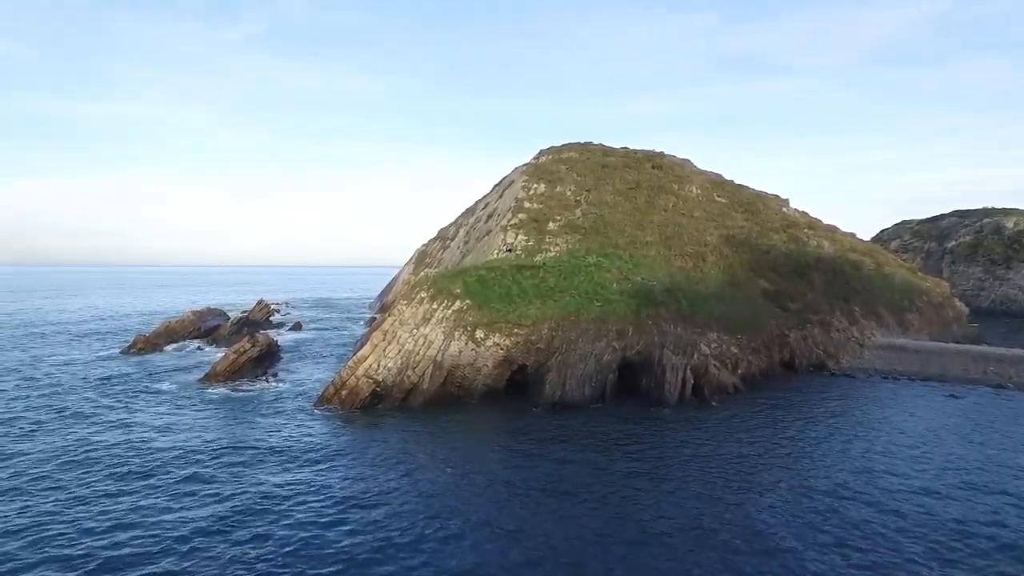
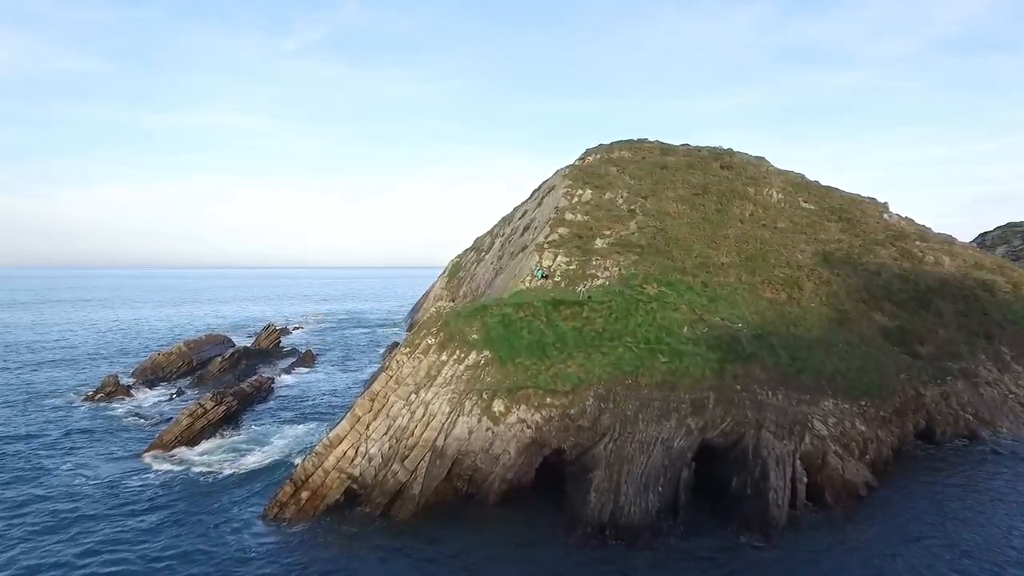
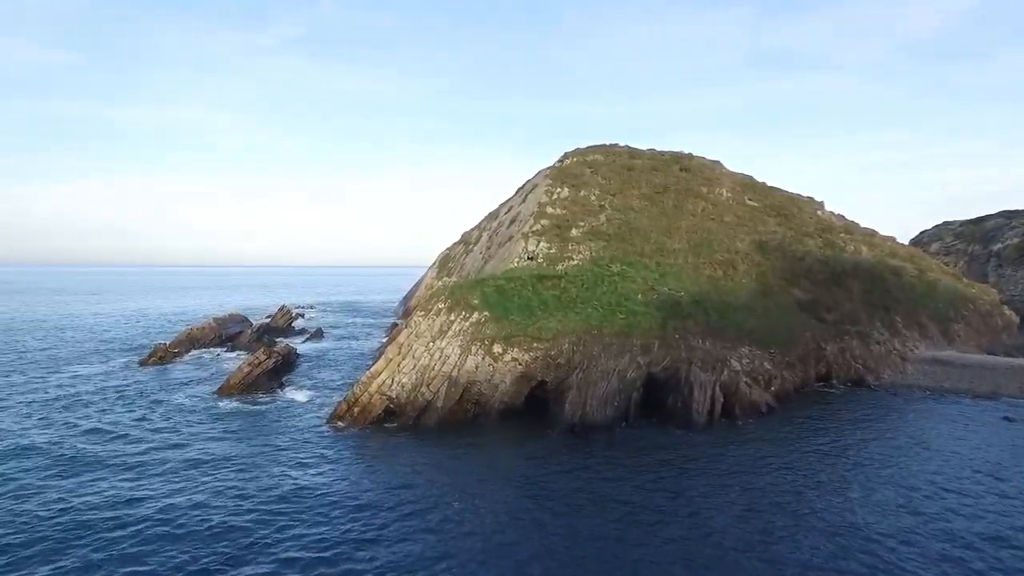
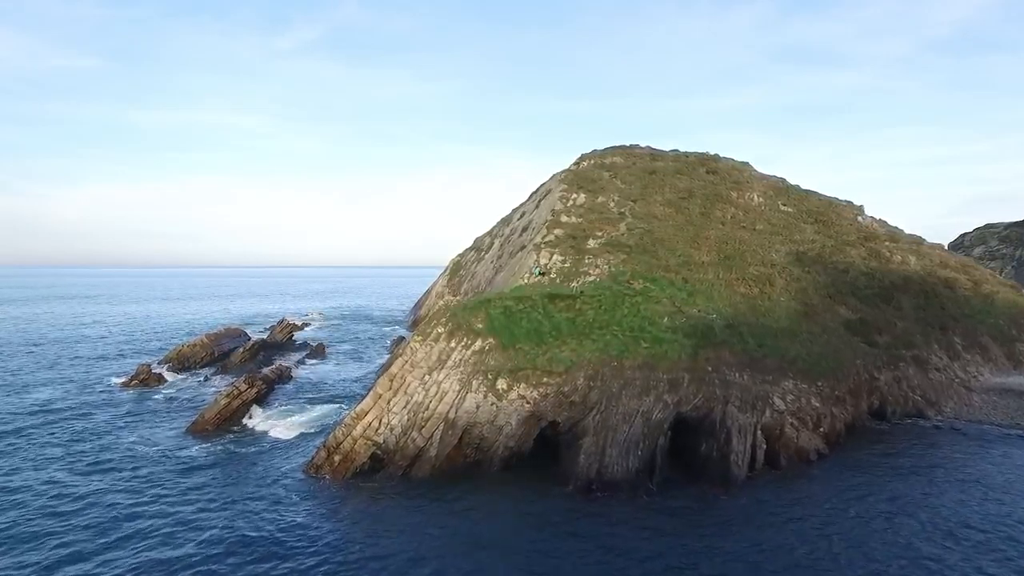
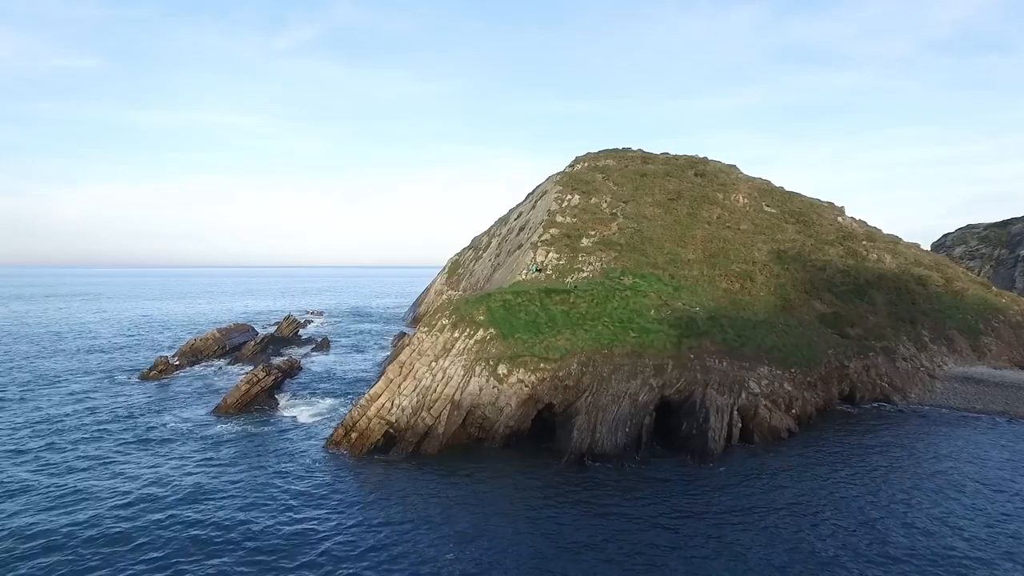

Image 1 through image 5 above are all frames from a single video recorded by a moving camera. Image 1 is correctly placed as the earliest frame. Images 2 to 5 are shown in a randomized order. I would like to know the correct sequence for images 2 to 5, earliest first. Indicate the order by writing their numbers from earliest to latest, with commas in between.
3, 5, 4, 2
